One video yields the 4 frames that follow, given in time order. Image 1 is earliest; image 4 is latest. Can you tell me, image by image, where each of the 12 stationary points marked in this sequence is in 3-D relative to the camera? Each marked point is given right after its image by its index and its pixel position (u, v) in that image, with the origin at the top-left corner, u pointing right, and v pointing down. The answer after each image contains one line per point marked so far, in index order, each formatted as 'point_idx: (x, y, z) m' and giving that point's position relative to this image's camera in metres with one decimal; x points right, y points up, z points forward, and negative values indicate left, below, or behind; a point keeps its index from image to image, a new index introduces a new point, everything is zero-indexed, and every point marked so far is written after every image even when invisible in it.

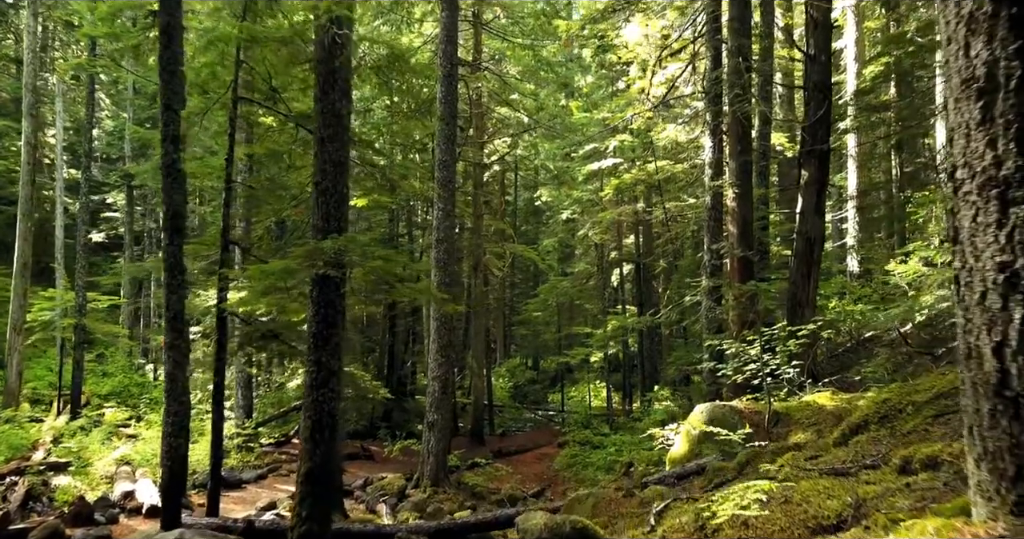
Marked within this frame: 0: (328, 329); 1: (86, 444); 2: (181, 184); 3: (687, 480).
0: (-1.6, -0.5, +6.3) m
1: (-7.9, -3.2, +13.6) m
2: (-3.5, +0.9, +7.7) m
3: (+1.7, -2.0, +7.0) m
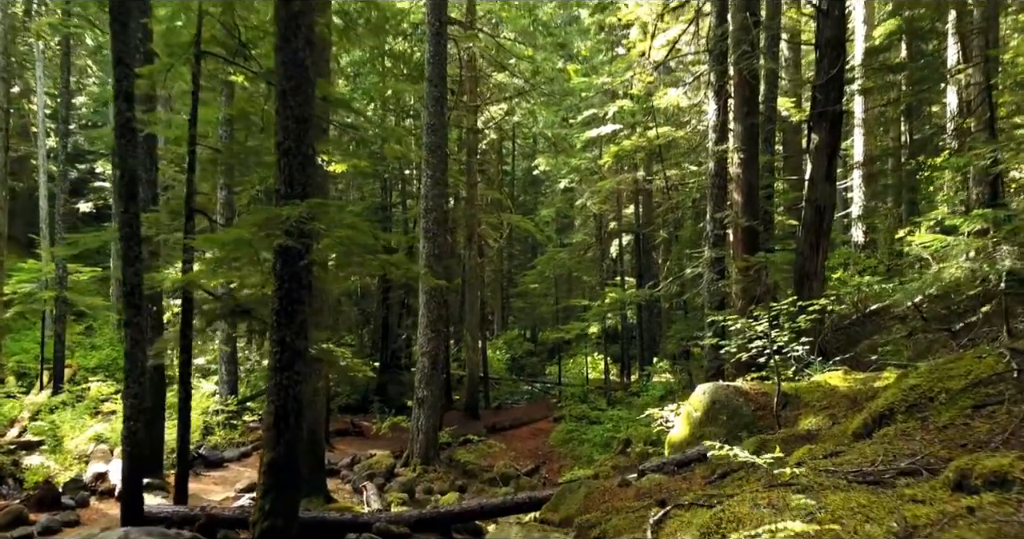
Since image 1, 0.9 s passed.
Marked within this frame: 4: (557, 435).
0: (-1.7, -0.3, +5.7) m
1: (-8.1, -2.7, +13.1) m
2: (-3.6, +1.2, +7.1) m
3: (+1.6, -1.7, +6.4) m
4: (+1.0, -3.6, +16.0) m
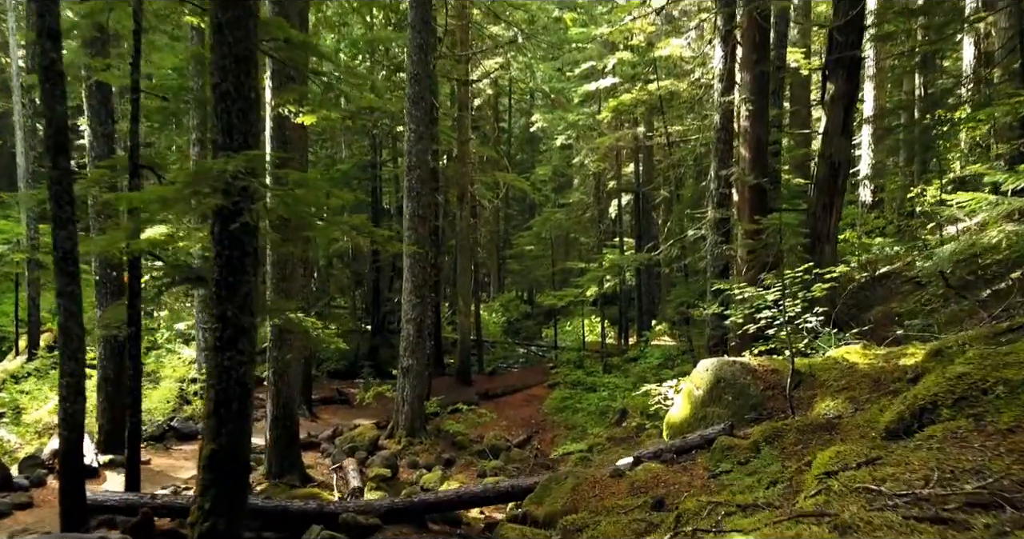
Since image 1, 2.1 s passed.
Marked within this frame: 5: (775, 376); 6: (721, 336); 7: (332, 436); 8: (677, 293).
0: (-1.9, 0.0, +5.0) m
1: (-8.2, -2.1, +12.5) m
2: (-3.8, +1.5, +6.2) m
3: (+1.4, -1.5, +5.7) m
4: (+0.8, -2.8, +15.4) m
5: (+2.3, -0.9, +6.4) m
6: (+2.9, -0.9, +10.2) m
7: (-3.0, -2.7, +12.1) m
8: (+3.6, -0.5, +15.7) m
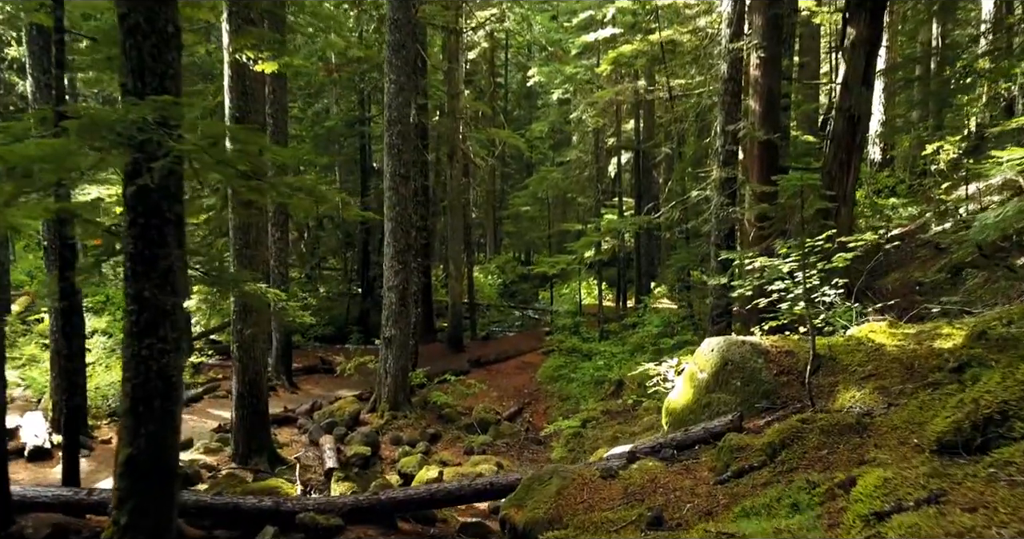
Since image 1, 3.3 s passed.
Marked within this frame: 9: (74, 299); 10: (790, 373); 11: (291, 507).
0: (-2.0, +0.1, +4.1) m
1: (-8.4, -1.5, +11.7) m
2: (-4.0, +1.7, +5.3) m
3: (+1.2, -1.3, +5.0) m
4: (+0.7, -2.1, +14.7) m
5: (+2.1, -0.7, +5.6) m
6: (+2.7, -0.5, +9.4) m
7: (-3.1, -2.2, +11.4) m
8: (+3.4, +0.3, +14.9) m
9: (-3.8, -0.3, +6.3) m
10: (+2.1, -0.8, +5.5) m
11: (-1.7, -1.8, +5.7) m
